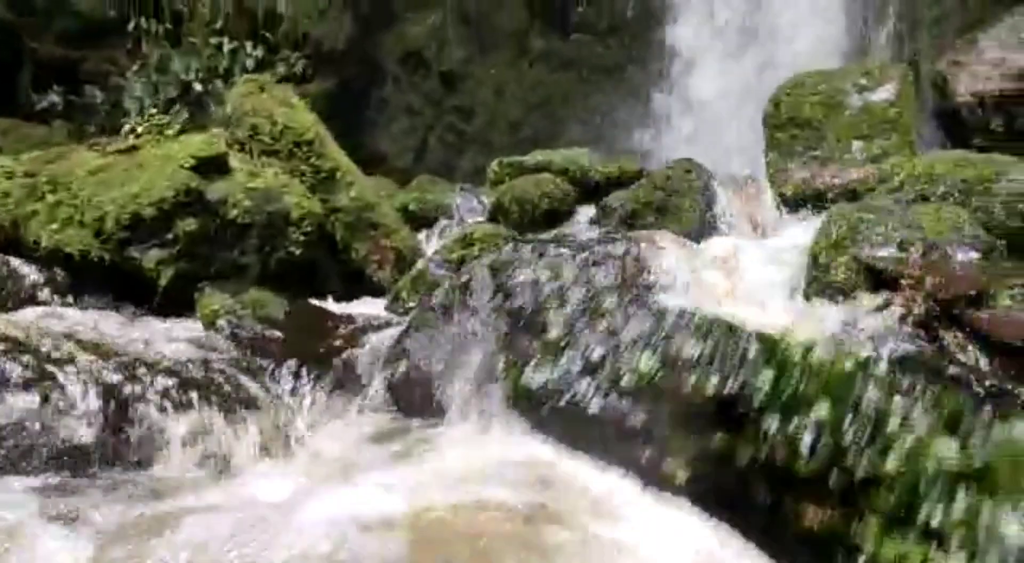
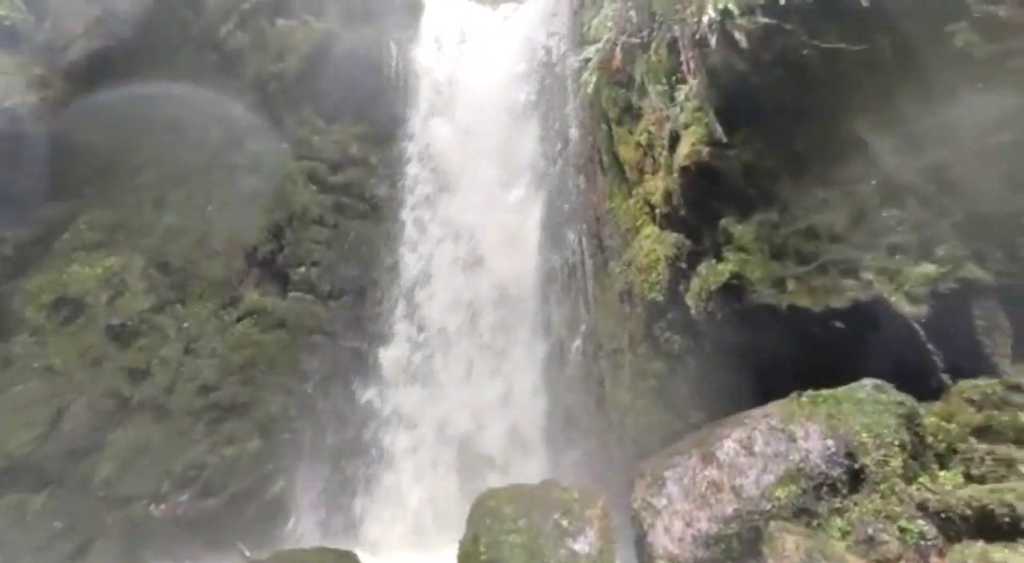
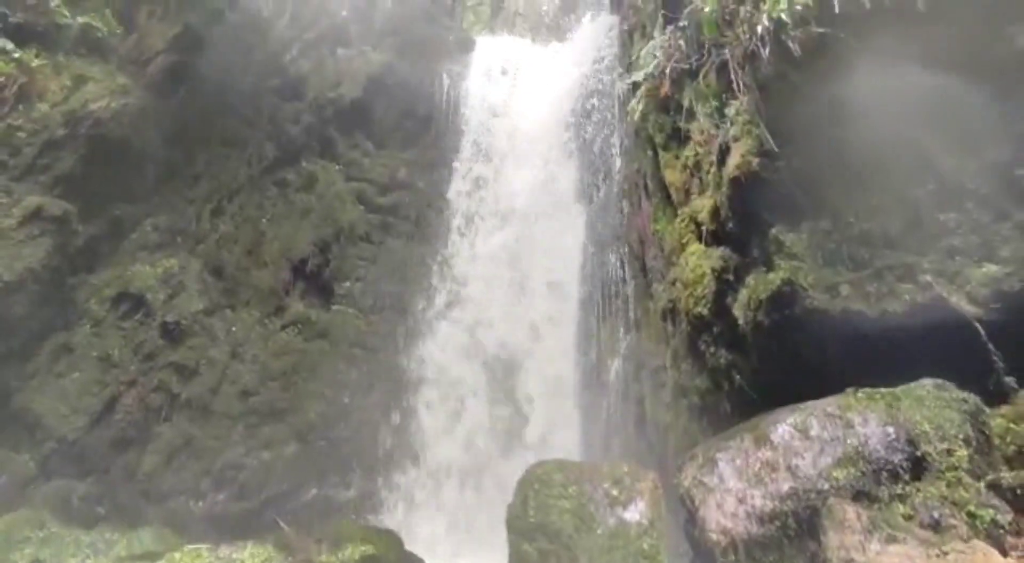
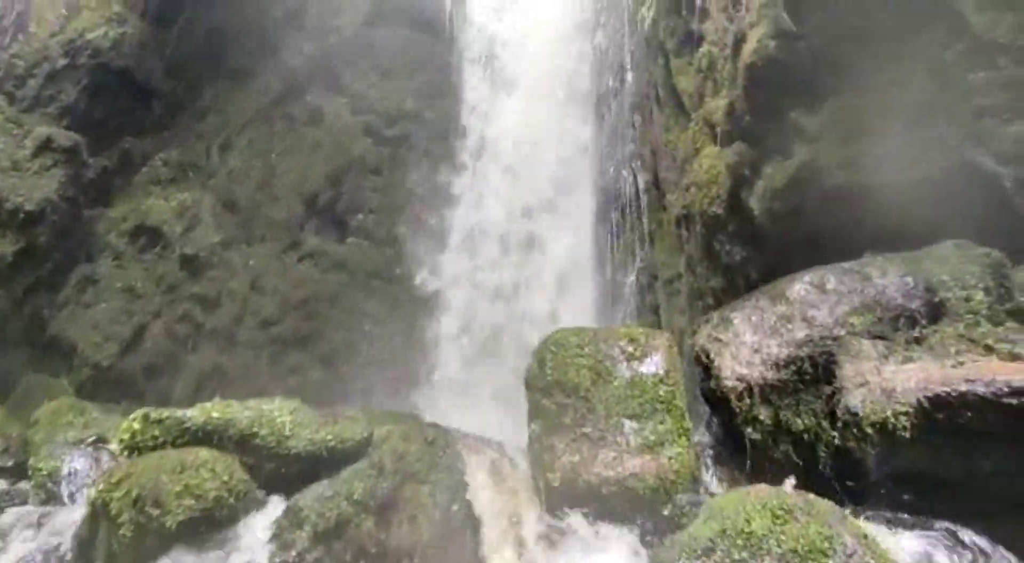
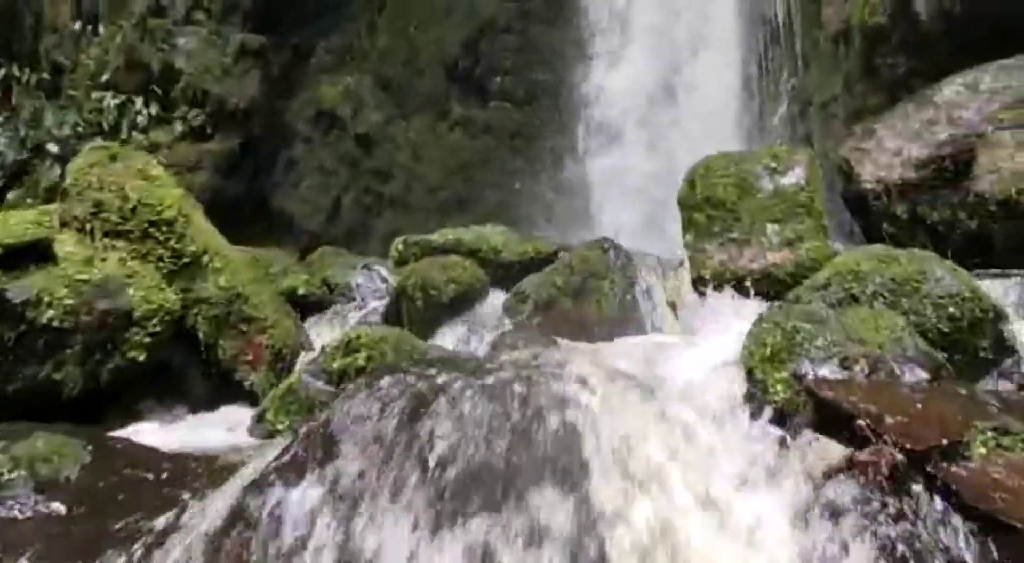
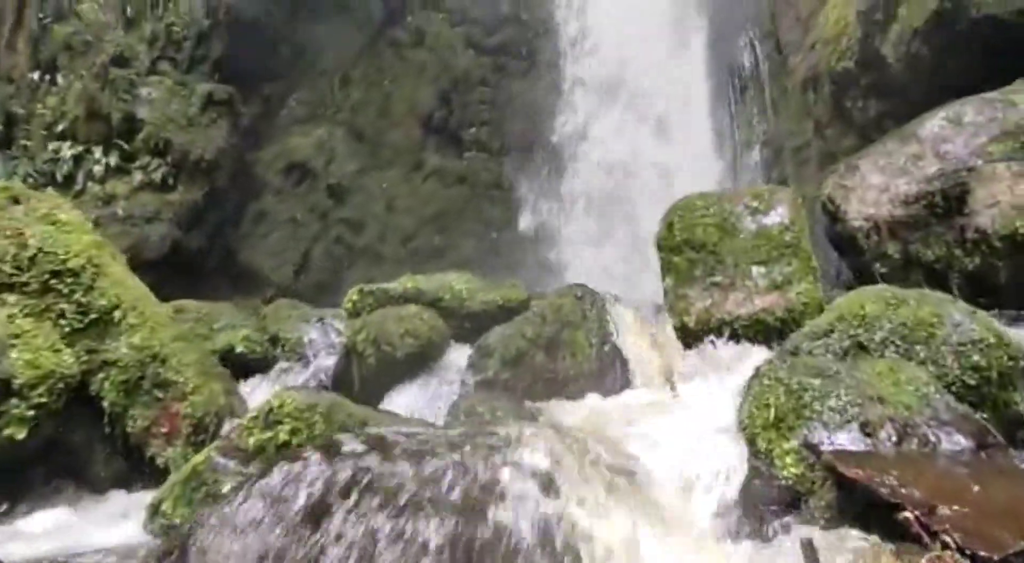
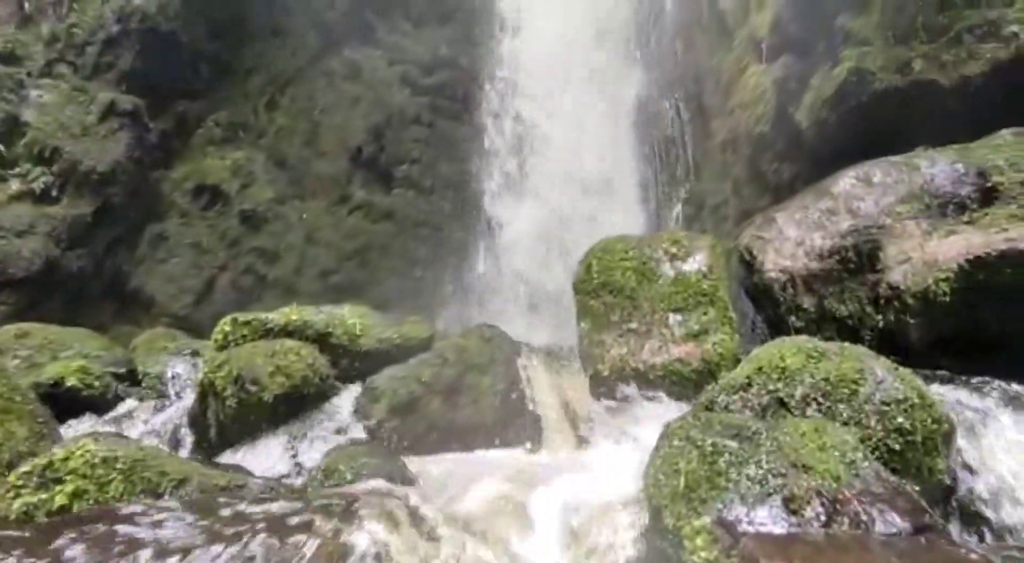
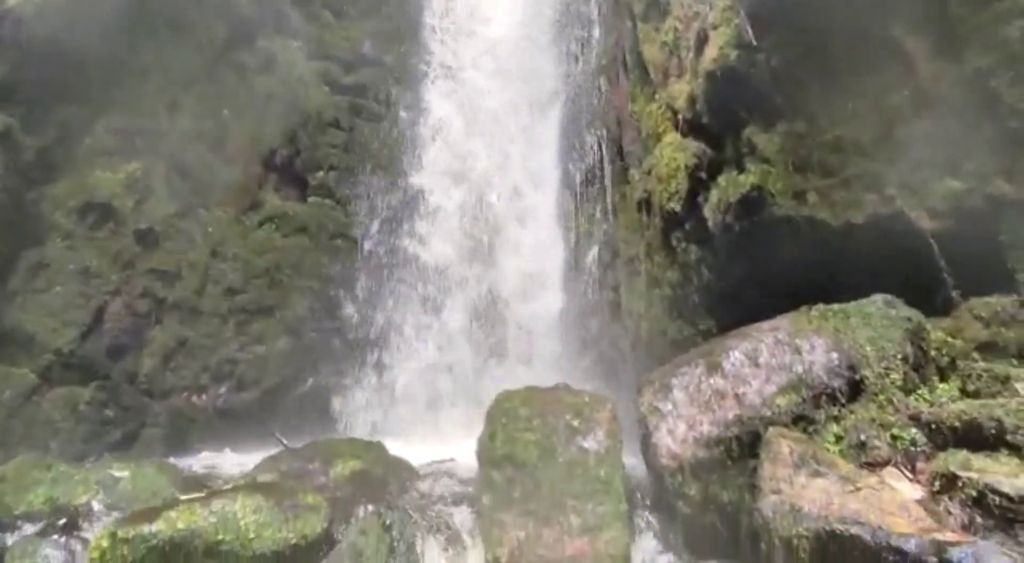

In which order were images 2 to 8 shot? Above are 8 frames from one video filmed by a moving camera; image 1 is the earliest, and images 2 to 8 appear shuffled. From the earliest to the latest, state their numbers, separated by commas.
5, 6, 7, 4, 3, 2, 8
